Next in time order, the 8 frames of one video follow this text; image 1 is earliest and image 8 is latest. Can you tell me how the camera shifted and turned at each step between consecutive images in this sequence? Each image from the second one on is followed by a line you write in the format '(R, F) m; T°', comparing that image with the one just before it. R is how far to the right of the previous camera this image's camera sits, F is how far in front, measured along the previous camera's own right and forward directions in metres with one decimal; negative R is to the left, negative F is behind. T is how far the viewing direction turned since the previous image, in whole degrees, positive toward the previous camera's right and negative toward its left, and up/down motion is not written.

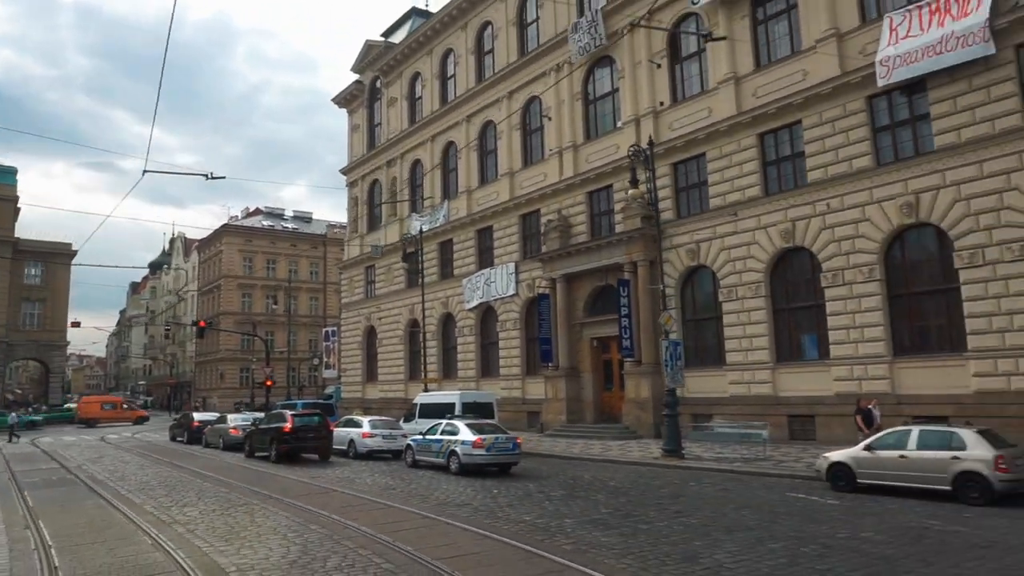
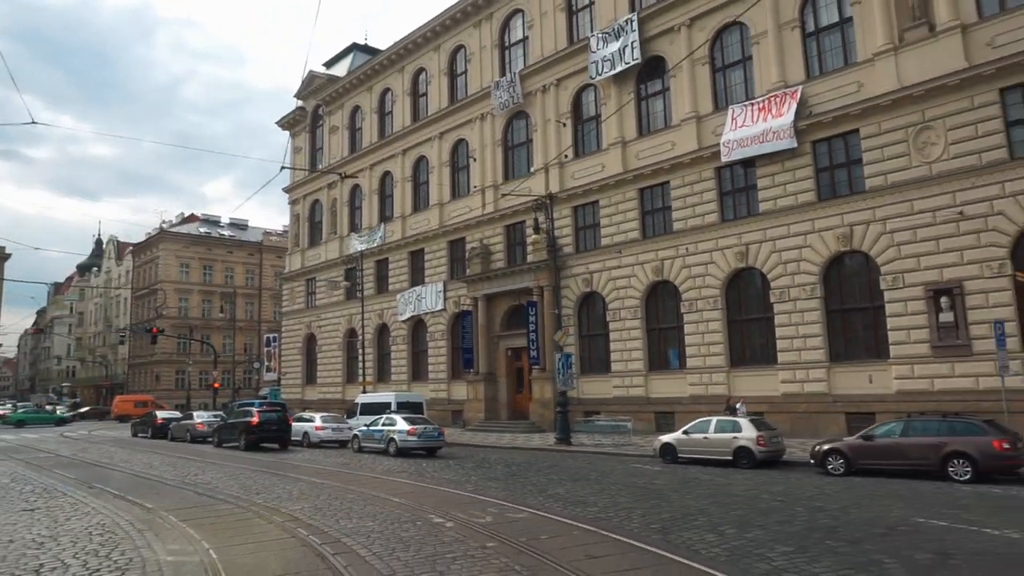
(+0.1, -5.5) m; +6°
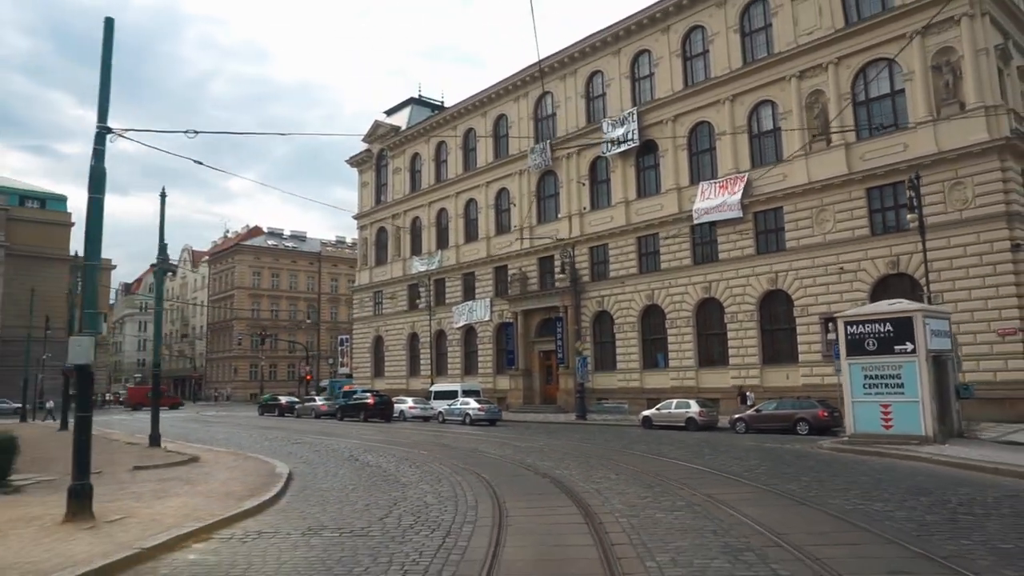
(-0.6, -11.5) m; -2°
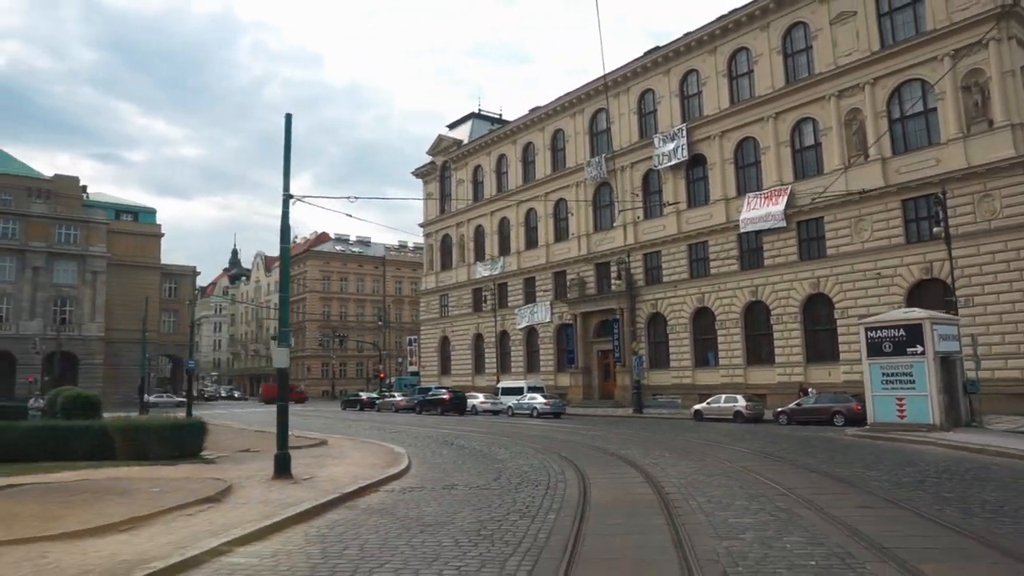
(-0.5, -3.8) m; -4°
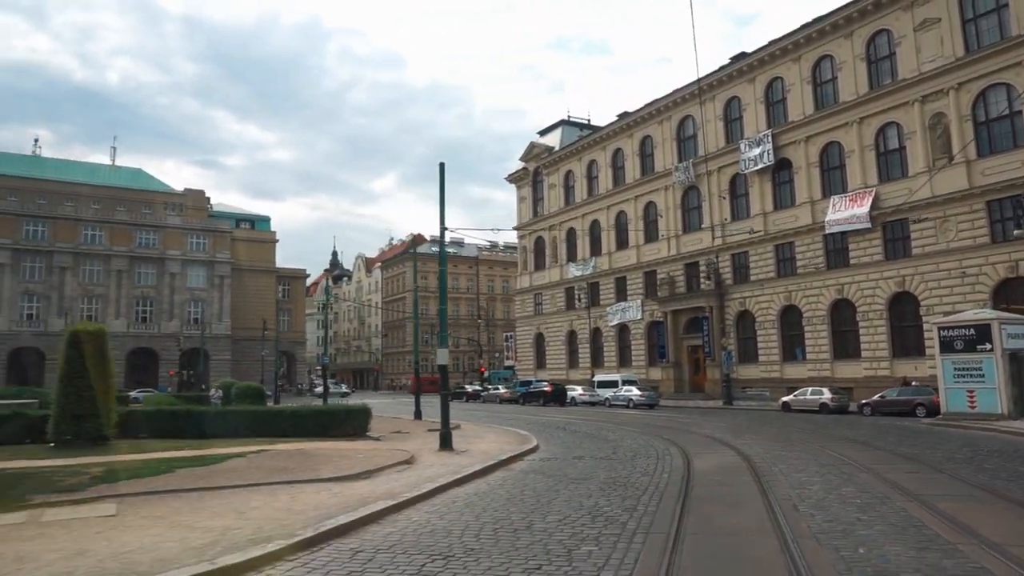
(-0.7, -3.8) m; -6°
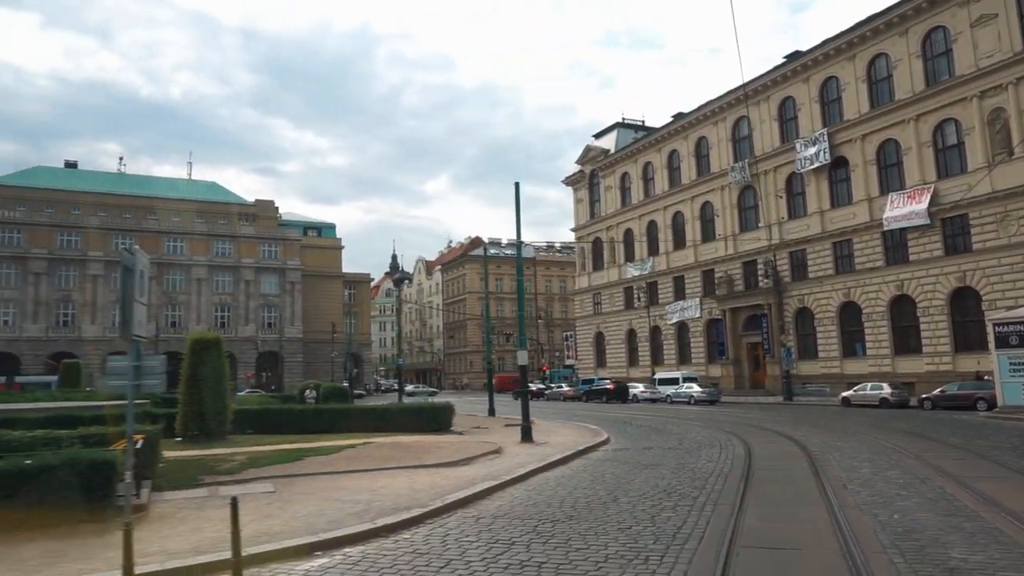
(-0.5, -2.0) m; -4°
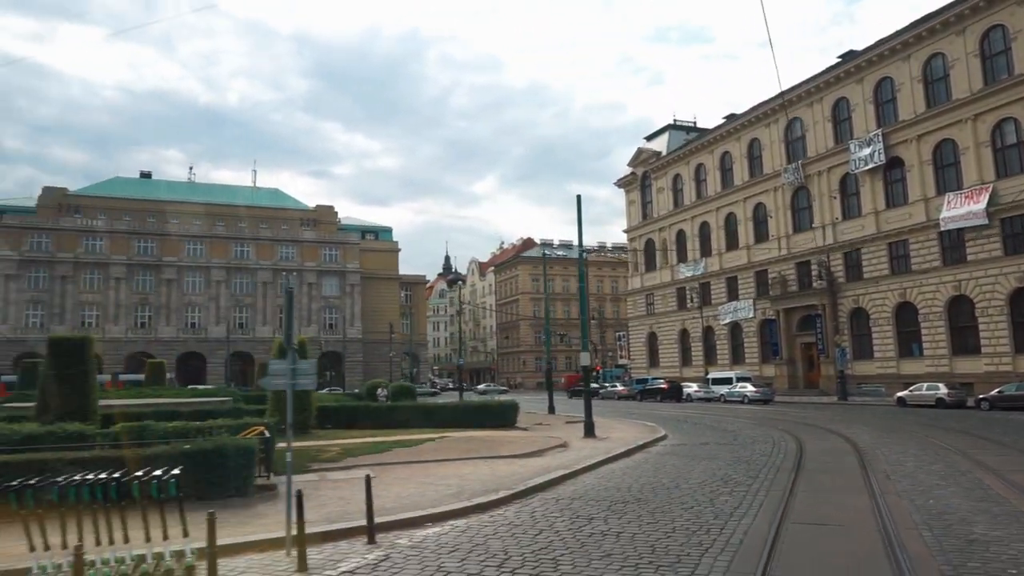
(-0.4, -1.6) m; -4°
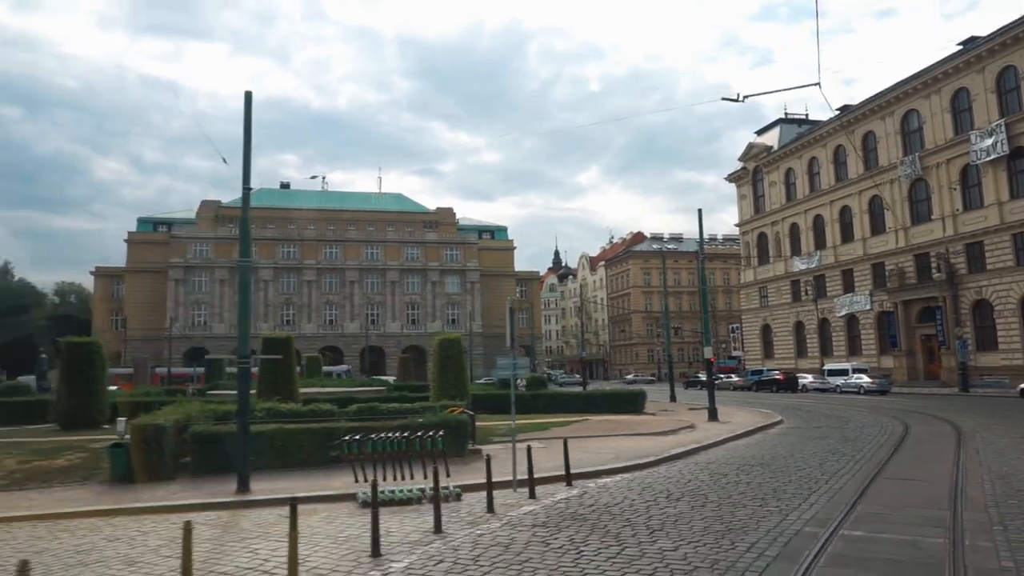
(-0.9, -3.9) m; -8°
